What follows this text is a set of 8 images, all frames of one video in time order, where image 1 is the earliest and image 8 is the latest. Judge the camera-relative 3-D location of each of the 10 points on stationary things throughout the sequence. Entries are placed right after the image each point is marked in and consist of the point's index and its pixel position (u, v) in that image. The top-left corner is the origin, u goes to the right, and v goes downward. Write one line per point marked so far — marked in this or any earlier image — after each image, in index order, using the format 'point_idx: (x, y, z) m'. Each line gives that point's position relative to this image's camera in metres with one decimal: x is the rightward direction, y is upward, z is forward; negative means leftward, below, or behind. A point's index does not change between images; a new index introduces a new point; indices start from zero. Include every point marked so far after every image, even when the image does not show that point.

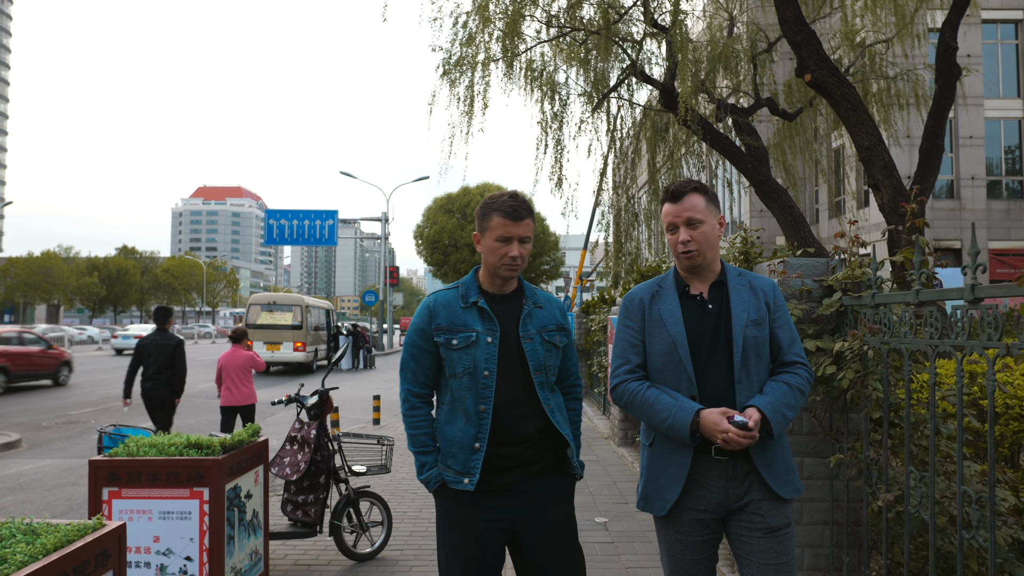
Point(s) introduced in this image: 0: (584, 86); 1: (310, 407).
0: (+1.1, +2.7, +8.4) m
1: (-1.4, -0.8, +4.8) m
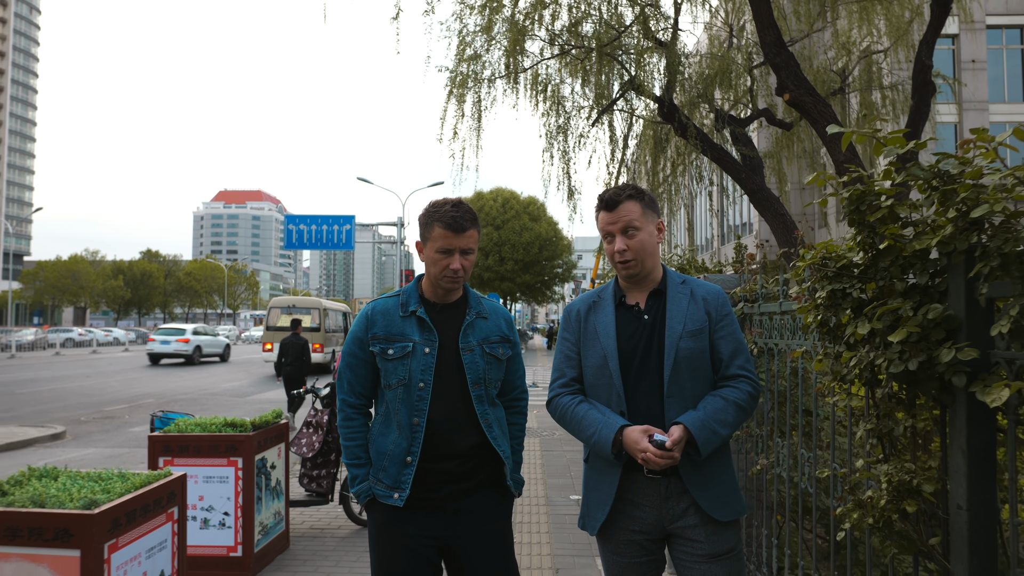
0: (+1.0, +2.6, +9.3) m
1: (-1.5, -0.9, +5.7) m
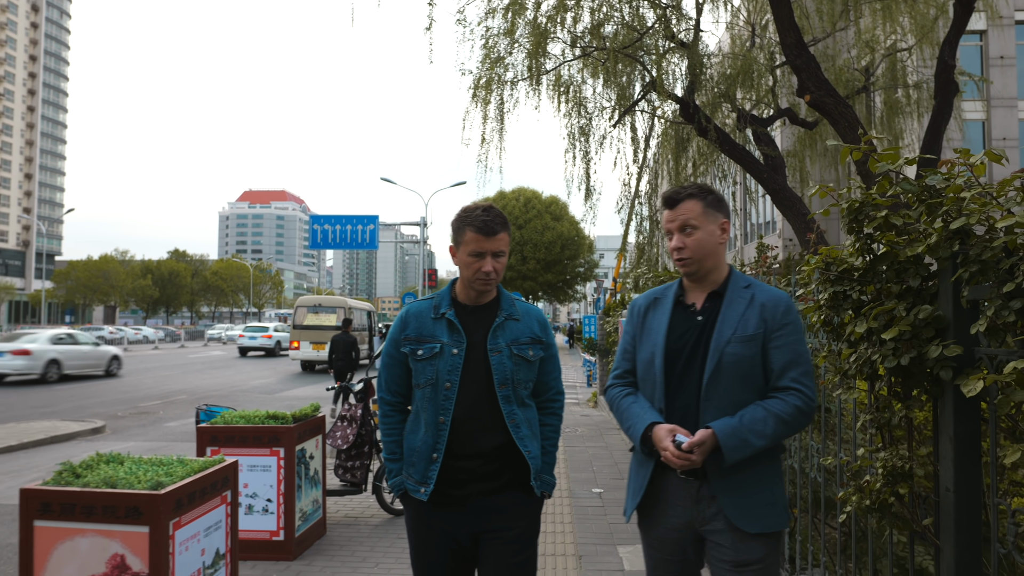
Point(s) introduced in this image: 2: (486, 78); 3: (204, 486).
0: (+1.3, +2.6, +9.5) m
1: (-1.3, -0.9, +6.0) m
2: (-0.4, +3.0, +9.5) m
3: (-1.5, -1.0, +3.5) m
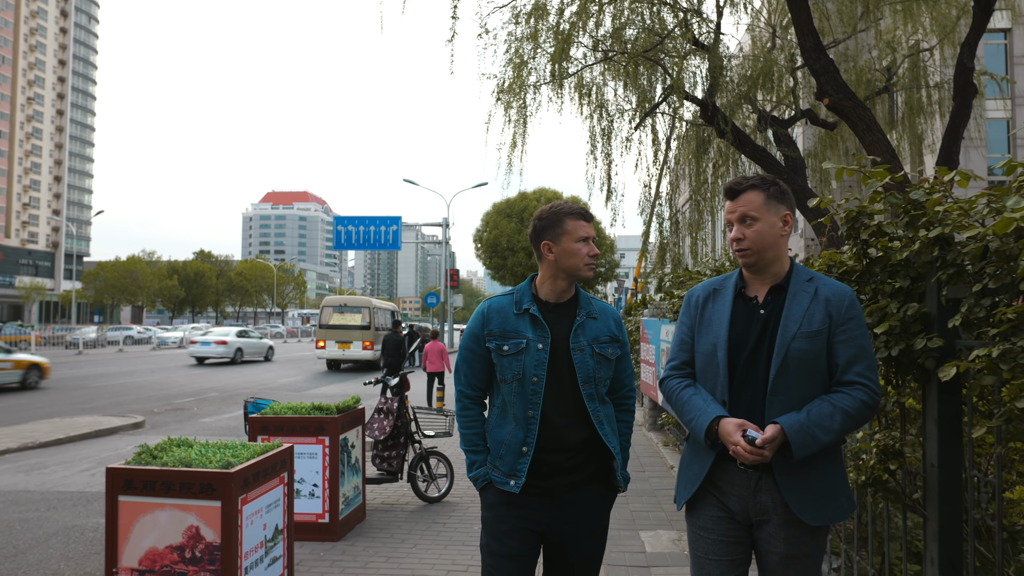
0: (+1.7, +2.6, +9.8) m
1: (-1.1, -0.9, +6.4) m
2: (0.0, +3.0, +9.8) m
3: (-1.4, -1.0, +3.9) m
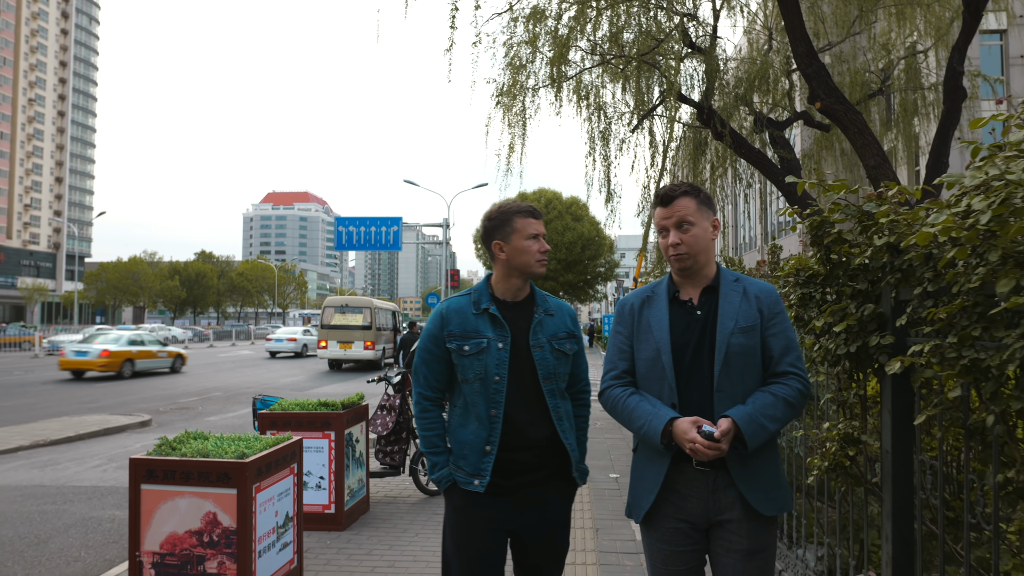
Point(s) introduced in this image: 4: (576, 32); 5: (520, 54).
0: (+1.6, +2.6, +10.0) m
1: (-1.1, -0.9, +6.6) m
2: (0.0, +3.0, +10.1) m
3: (-1.4, -1.0, +4.2) m
4: (+0.9, +3.6, +9.8) m
5: (+0.1, +3.4, +10.2) m
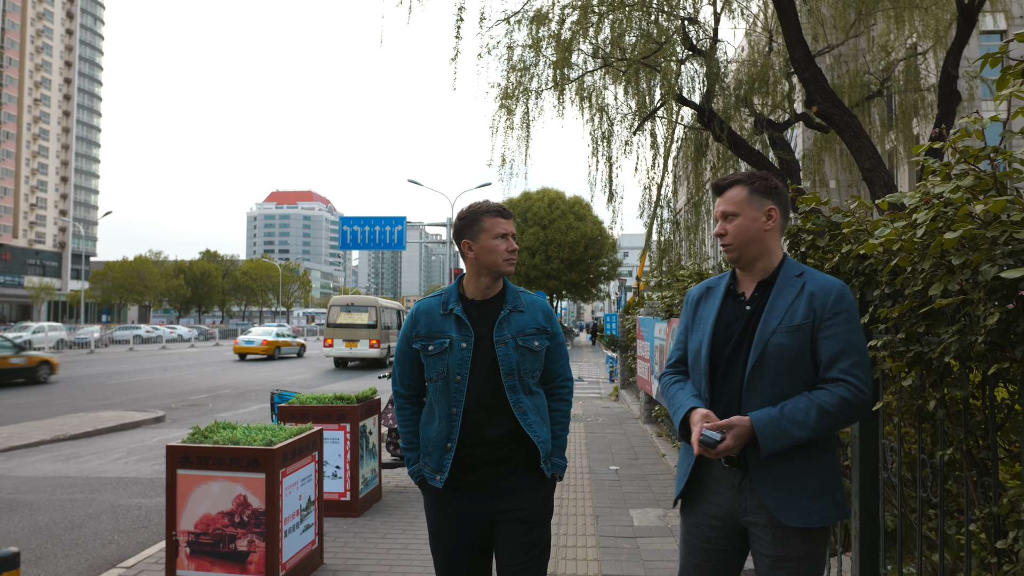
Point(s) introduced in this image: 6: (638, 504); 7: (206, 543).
0: (+1.7, +2.6, +10.4) m
1: (-1.1, -0.9, +7.0) m
2: (0.0, +3.0, +10.4) m
3: (-1.4, -1.0, +4.5) m
4: (+1.0, +3.6, +10.1) m
5: (+0.2, +3.4, +10.5) m
6: (+1.2, -2.0, +6.5) m
7: (-1.8, -1.5, +4.2) m
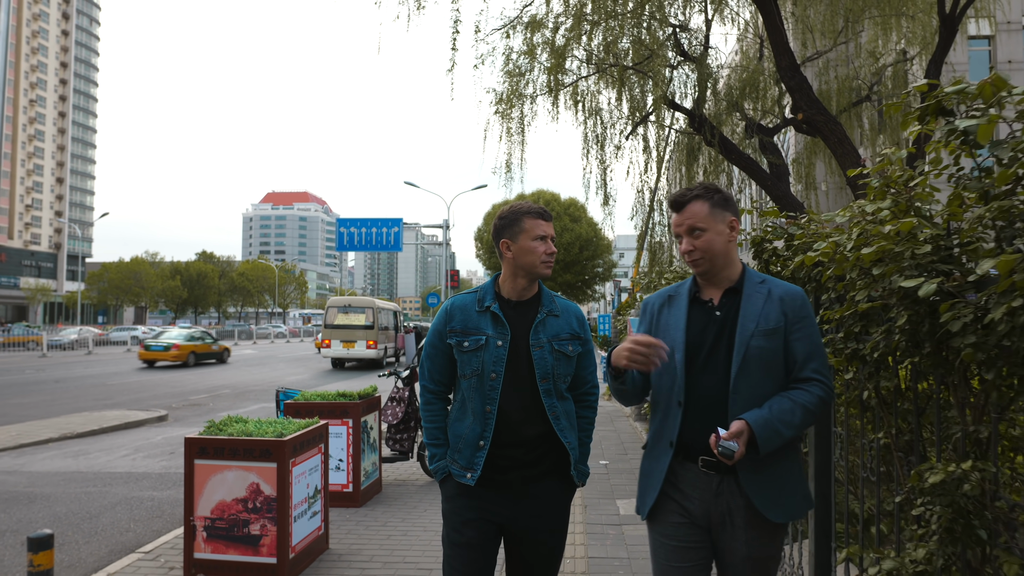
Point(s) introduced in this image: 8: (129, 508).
0: (+1.6, +2.6, +10.7) m
1: (-1.1, -0.9, +7.3) m
2: (-0.1, +2.9, +10.8) m
3: (-1.4, -1.0, +4.8) m
4: (+0.9, +3.6, +10.5) m
5: (+0.1, +3.4, +10.9) m
6: (+1.1, -2.0, +6.8) m
7: (-1.9, -1.6, +4.5) m
8: (-3.5, -2.0, +6.4) m
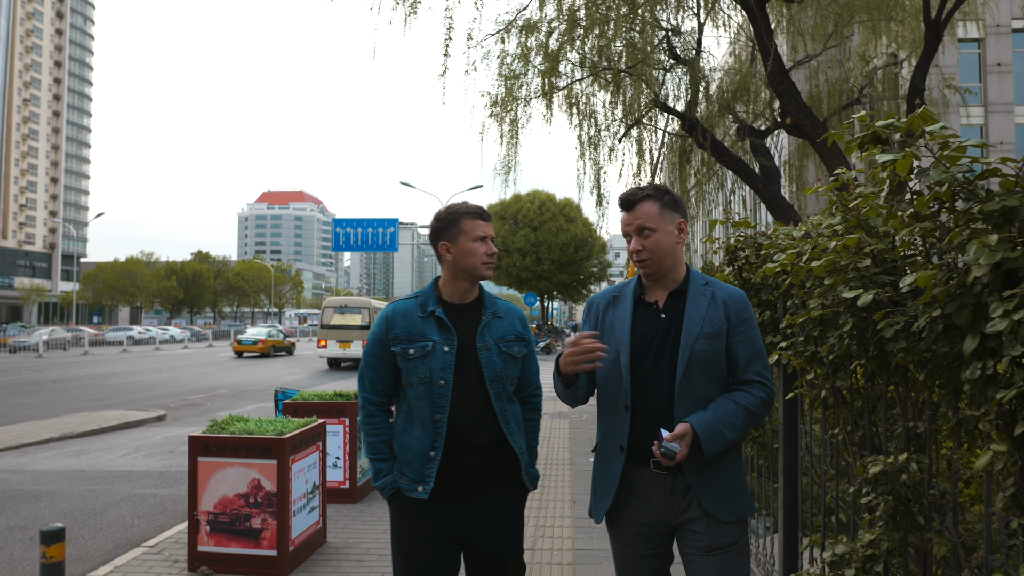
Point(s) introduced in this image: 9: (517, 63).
0: (+1.5, +2.6, +11.0) m
1: (-1.2, -1.0, +7.5) m
2: (-0.2, +2.9, +11.0) m
3: (-1.5, -1.1, +5.0) m
4: (+0.8, +3.5, +10.7) m
5: (0.0, +3.4, +11.1) m
6: (+1.0, -2.1, +7.1) m
7: (-2.0, -1.6, +4.7) m
8: (-3.6, -2.1, +6.6) m
9: (0.0, +3.4, +11.0) m
